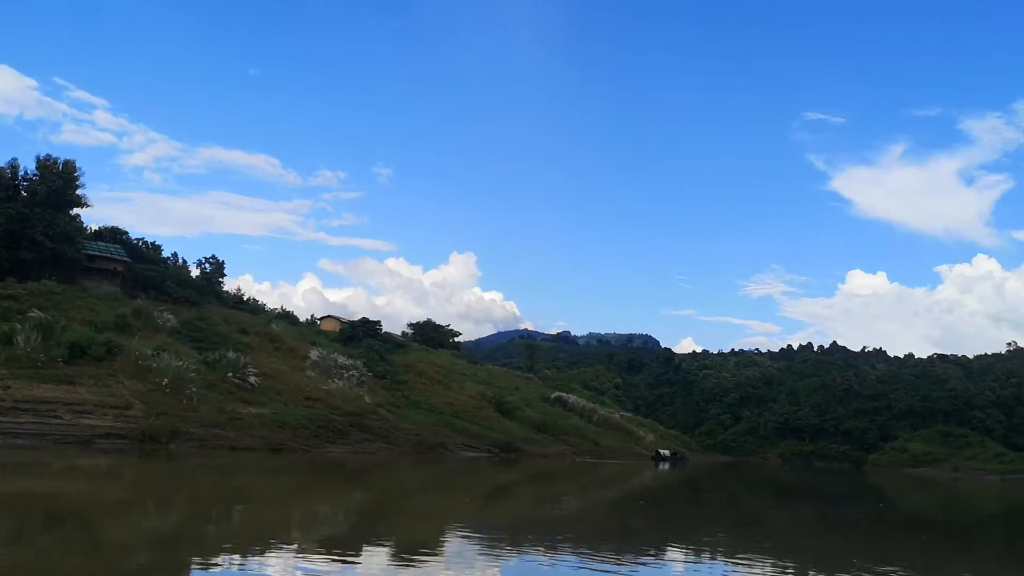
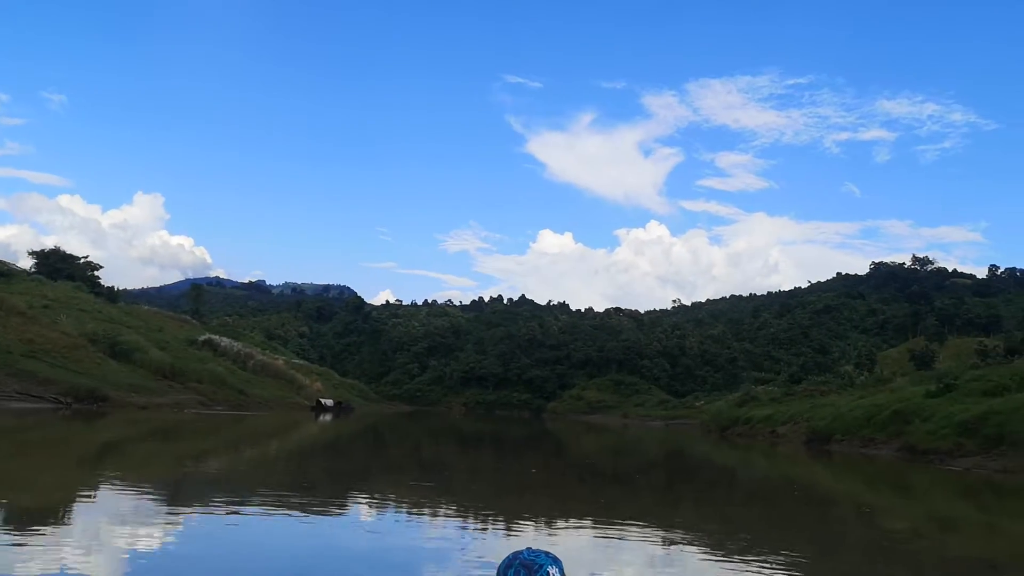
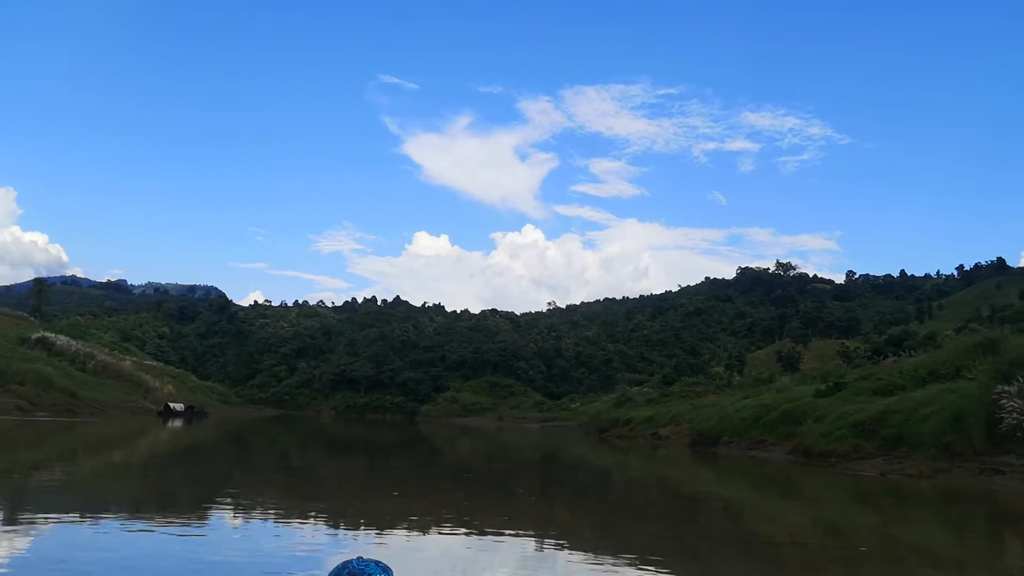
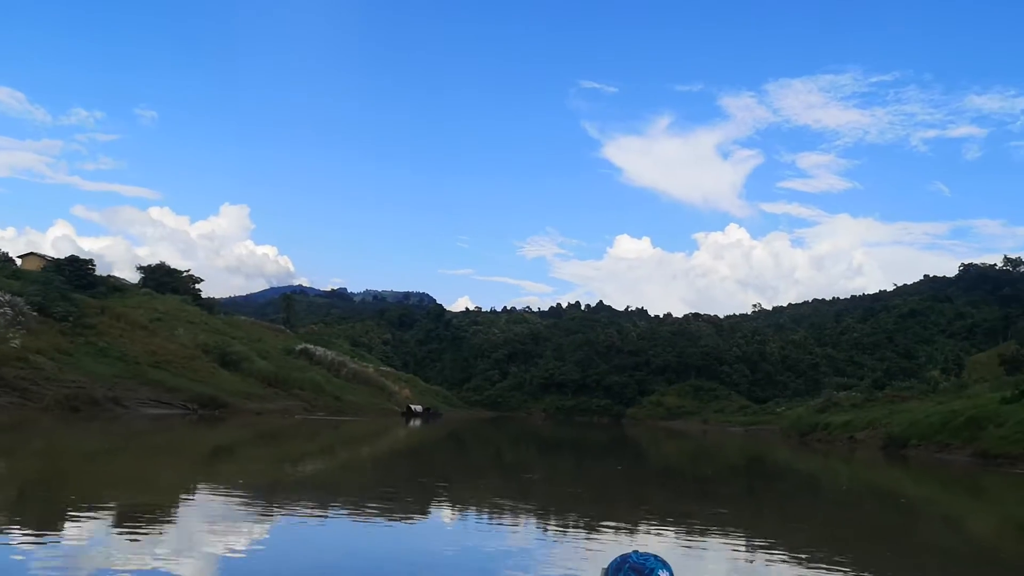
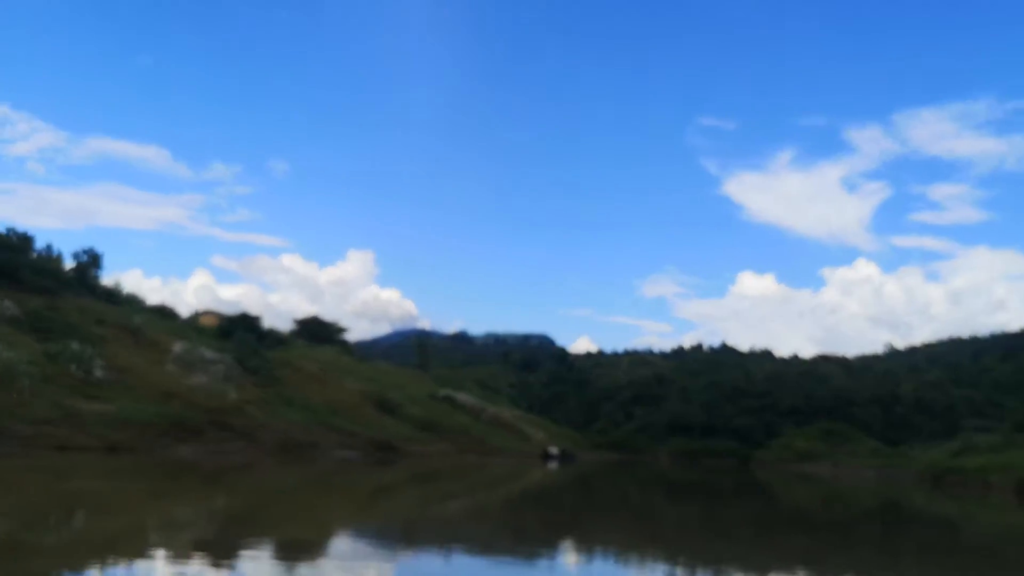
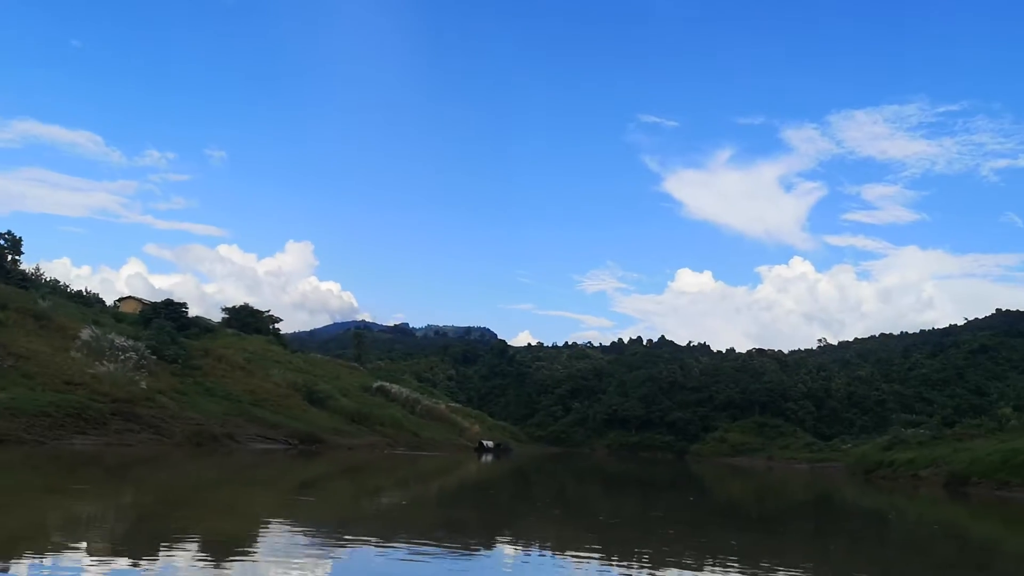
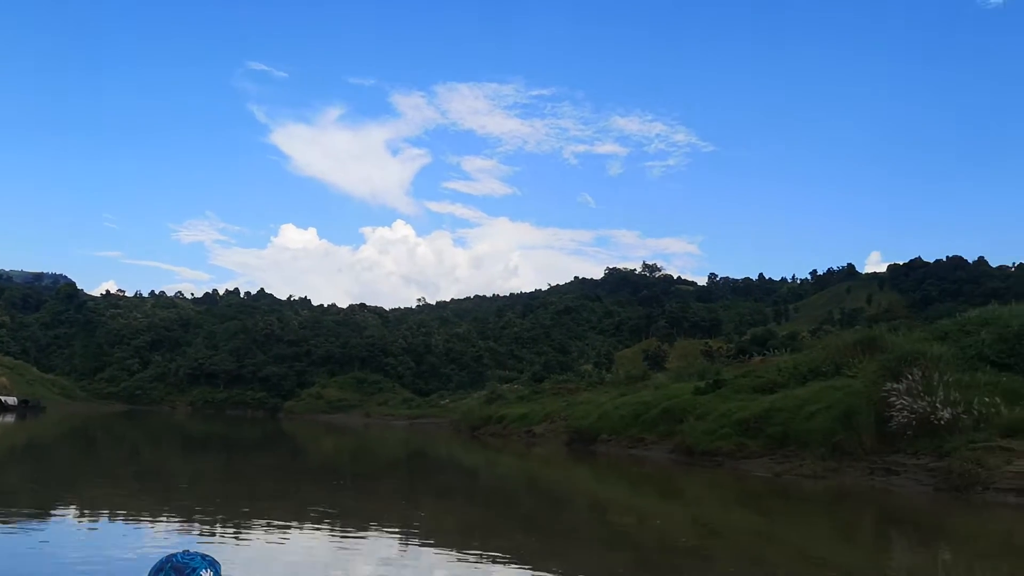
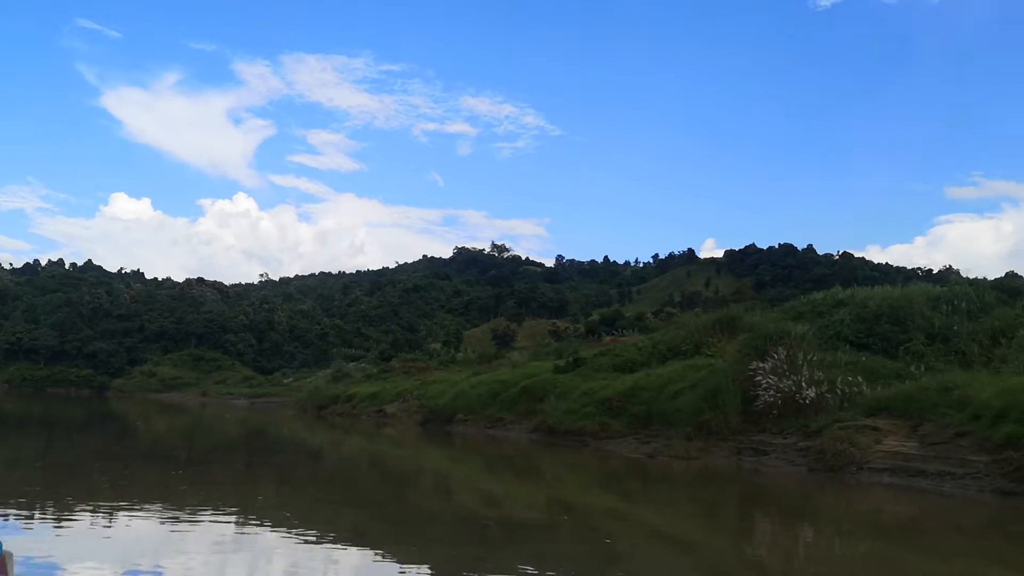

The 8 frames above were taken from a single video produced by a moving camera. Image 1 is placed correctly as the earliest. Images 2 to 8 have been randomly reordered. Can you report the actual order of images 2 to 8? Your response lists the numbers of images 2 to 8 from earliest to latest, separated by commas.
5, 6, 4, 2, 3, 7, 8
